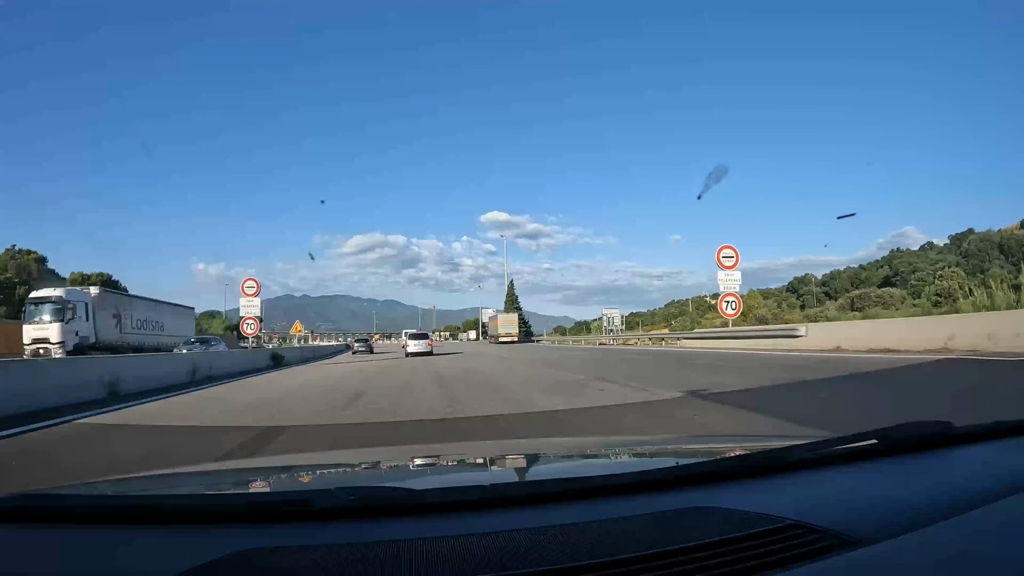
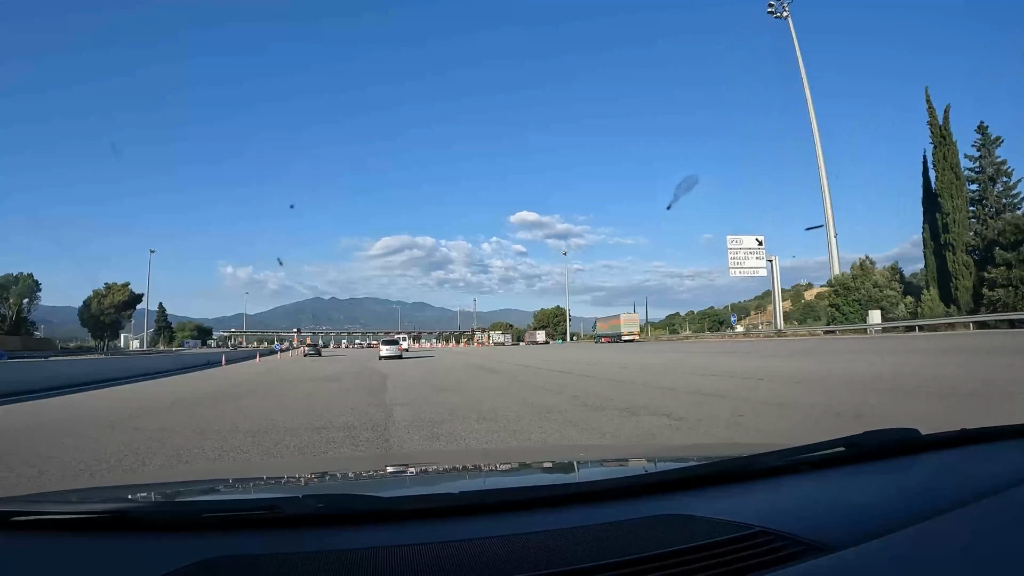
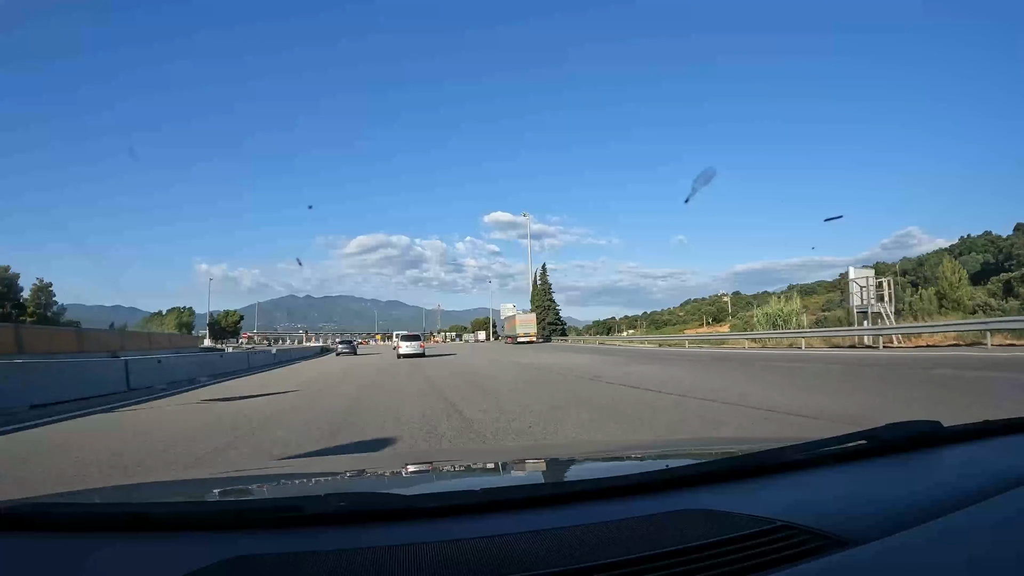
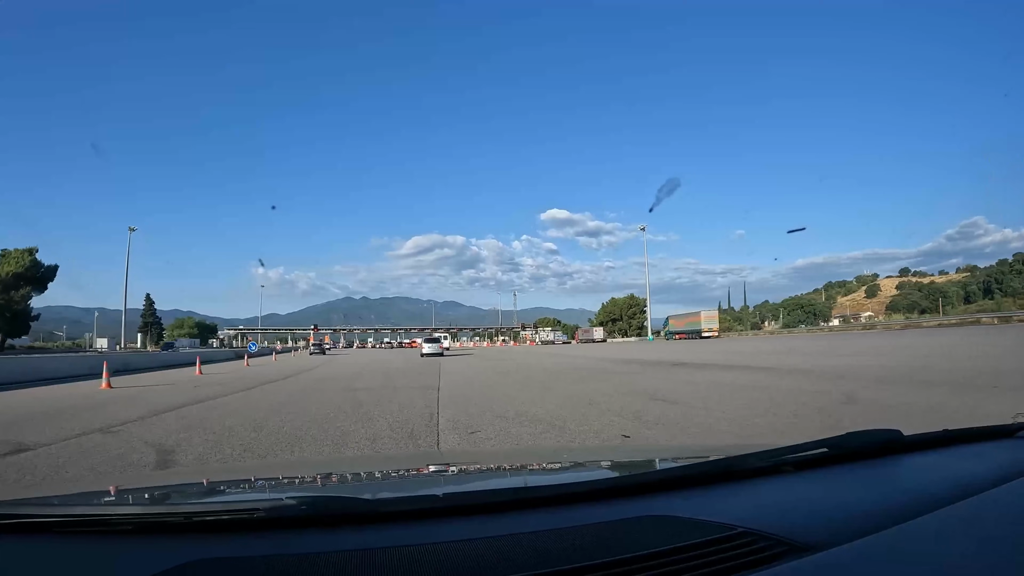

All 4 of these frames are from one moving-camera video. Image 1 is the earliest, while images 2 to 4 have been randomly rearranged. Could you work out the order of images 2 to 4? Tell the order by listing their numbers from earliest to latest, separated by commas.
3, 2, 4
